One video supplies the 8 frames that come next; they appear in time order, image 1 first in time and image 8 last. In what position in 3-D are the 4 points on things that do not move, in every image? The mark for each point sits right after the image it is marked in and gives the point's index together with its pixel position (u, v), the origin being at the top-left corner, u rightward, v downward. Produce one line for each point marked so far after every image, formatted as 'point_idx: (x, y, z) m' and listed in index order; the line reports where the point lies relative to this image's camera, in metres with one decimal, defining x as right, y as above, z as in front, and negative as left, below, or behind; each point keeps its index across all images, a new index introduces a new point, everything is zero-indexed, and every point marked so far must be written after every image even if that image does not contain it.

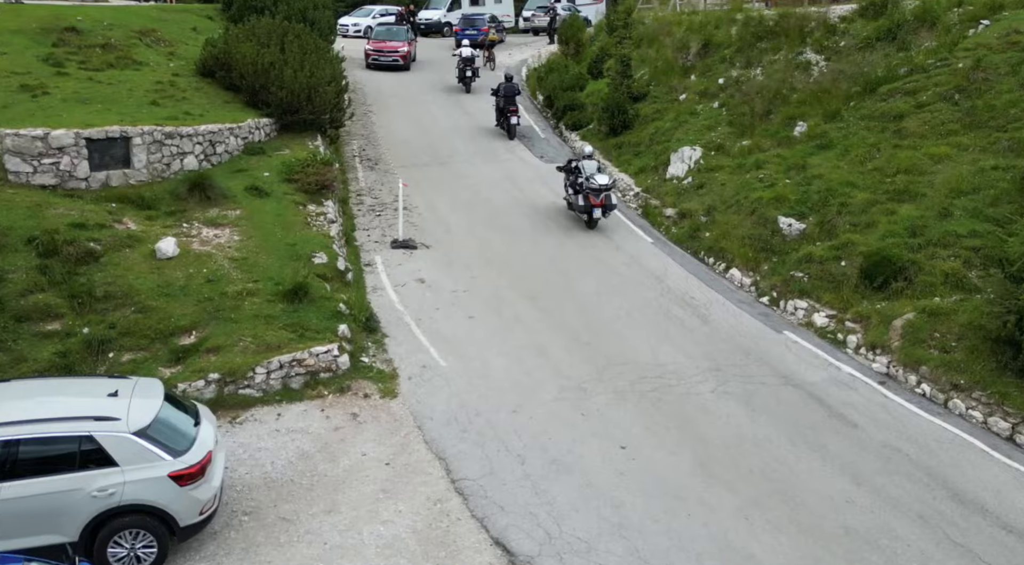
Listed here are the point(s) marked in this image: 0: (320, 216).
0: (-3.2, +1.1, +16.8) m
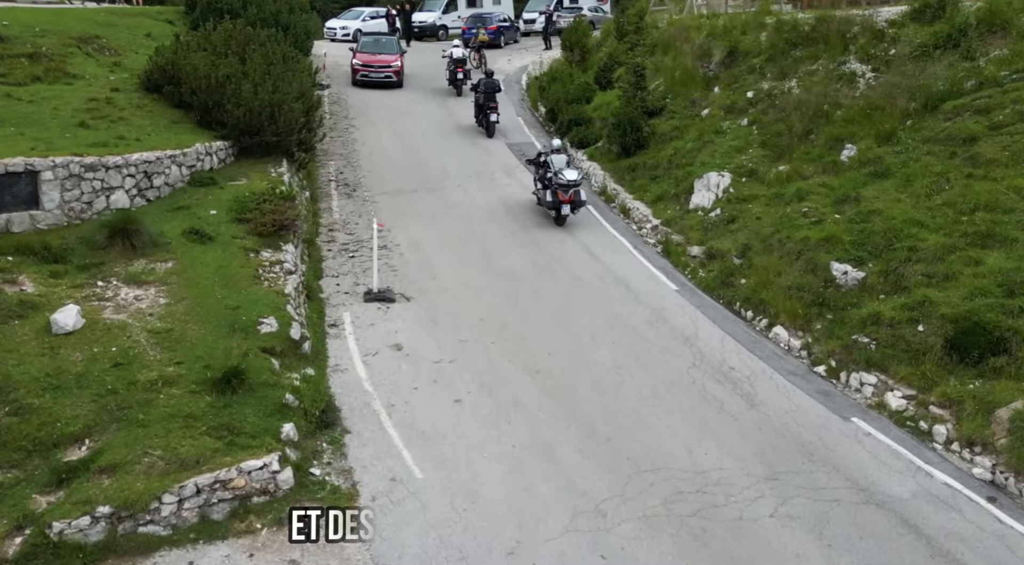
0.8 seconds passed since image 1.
0: (-3.2, +0.2, +13.8) m
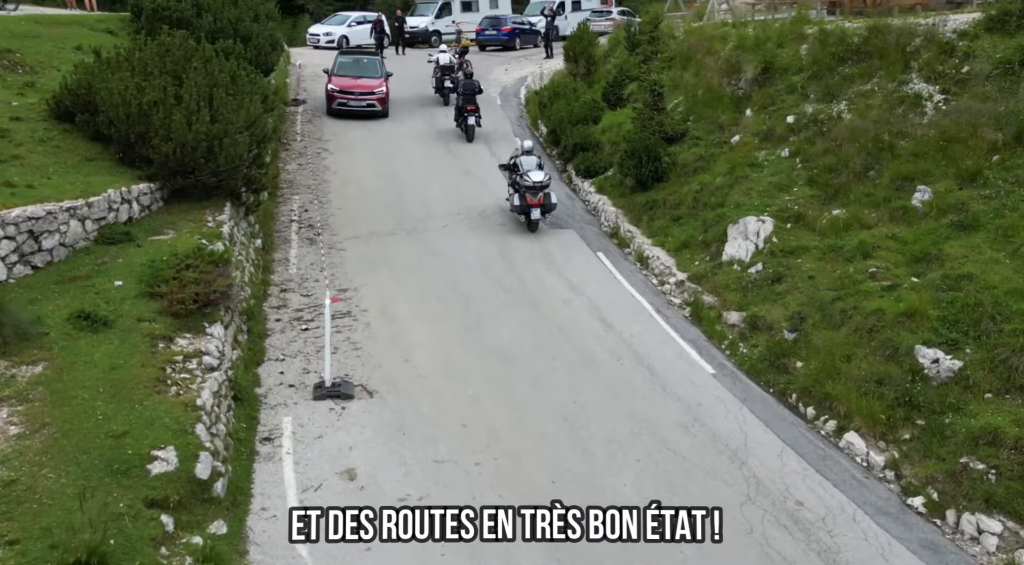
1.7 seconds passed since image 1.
0: (-3.3, -0.8, +10.4) m
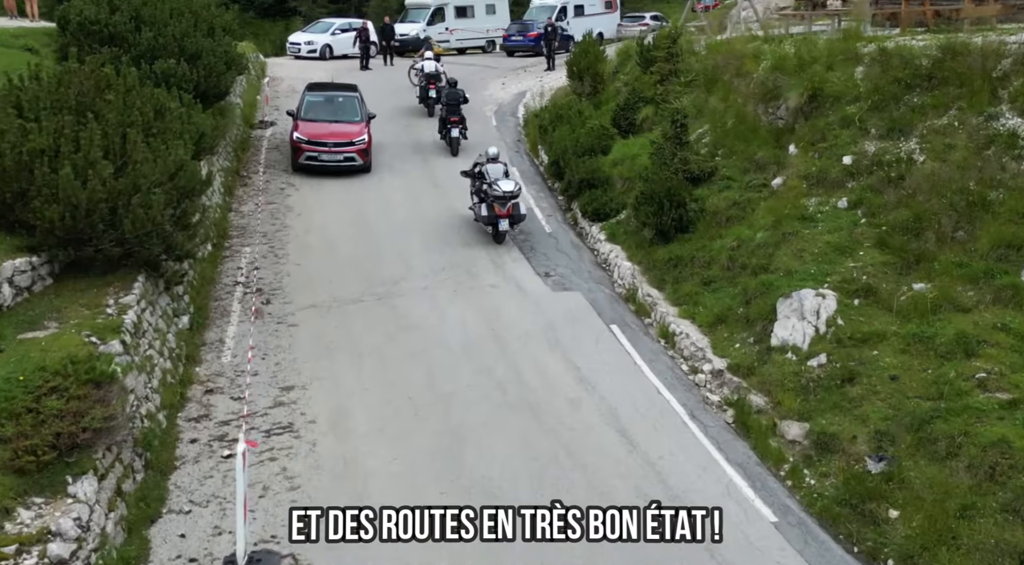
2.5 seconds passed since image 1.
0: (-3.4, -1.9, +7.1) m
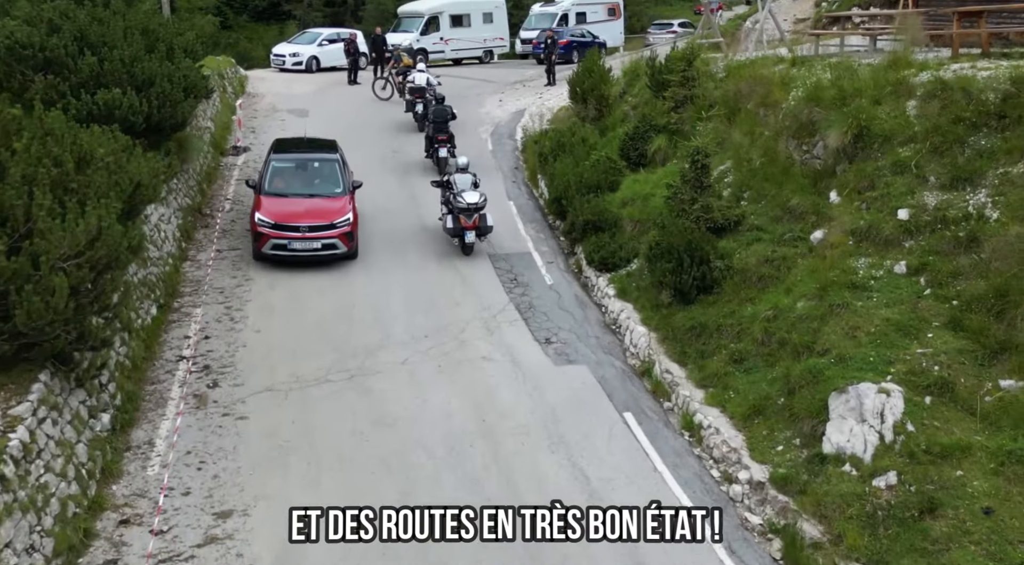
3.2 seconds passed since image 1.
0: (-3.4, -2.8, +4.8) m
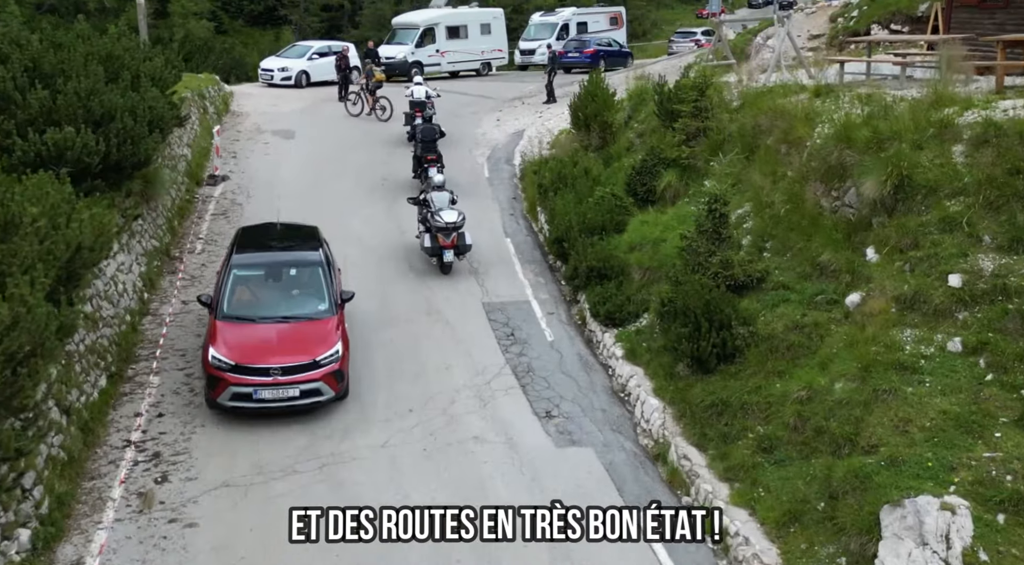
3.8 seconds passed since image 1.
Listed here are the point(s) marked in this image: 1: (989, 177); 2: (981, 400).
0: (-3.5, -3.6, +3.2) m
1: (+5.3, +1.2, +11.4) m
2: (+4.3, -1.1, +9.4) m
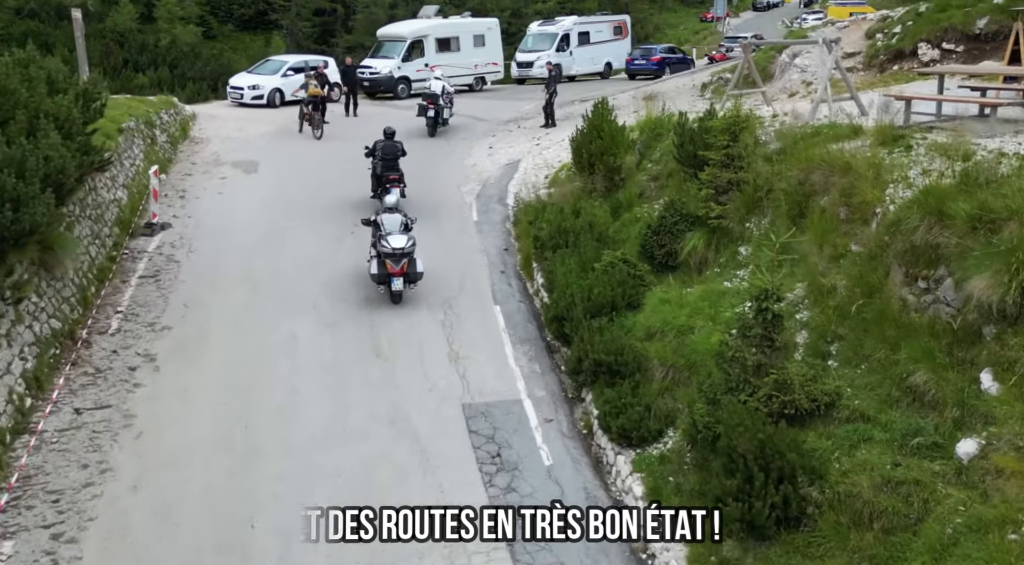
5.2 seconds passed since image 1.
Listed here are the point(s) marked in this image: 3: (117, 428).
0: (-3.6, -4.7, -0.1) m
1: (+5.2, 0.0, +8.1) m
2: (+4.2, -2.3, +6.1) m
3: (-4.4, -1.6, +11.4) m
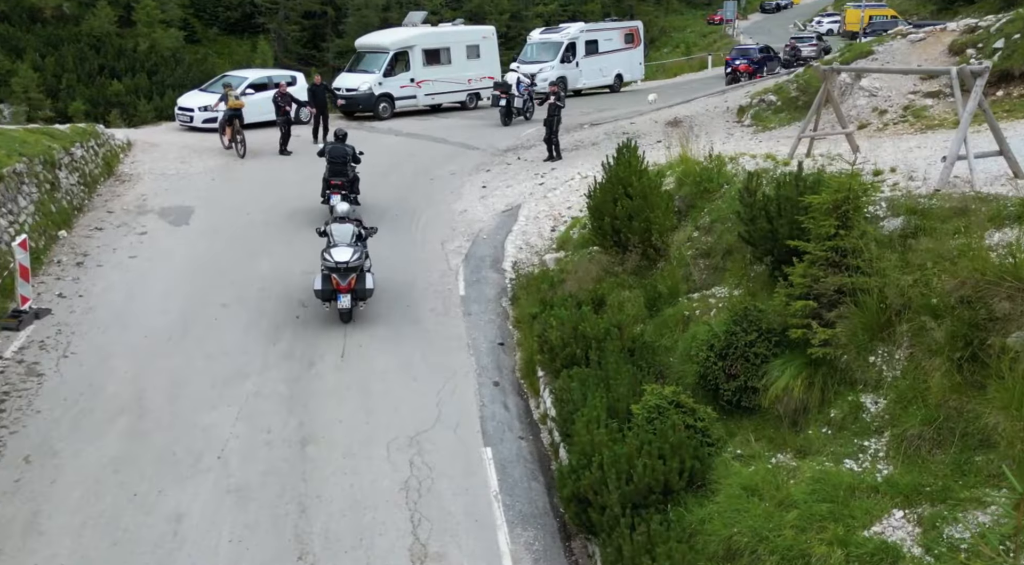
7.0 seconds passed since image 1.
0: (-3.6, -6.2, -5.0) m
1: (+5.2, -1.4, +3.2) m
2: (+4.2, -3.7, +1.2) m
3: (-4.4, -3.1, +6.5) m
